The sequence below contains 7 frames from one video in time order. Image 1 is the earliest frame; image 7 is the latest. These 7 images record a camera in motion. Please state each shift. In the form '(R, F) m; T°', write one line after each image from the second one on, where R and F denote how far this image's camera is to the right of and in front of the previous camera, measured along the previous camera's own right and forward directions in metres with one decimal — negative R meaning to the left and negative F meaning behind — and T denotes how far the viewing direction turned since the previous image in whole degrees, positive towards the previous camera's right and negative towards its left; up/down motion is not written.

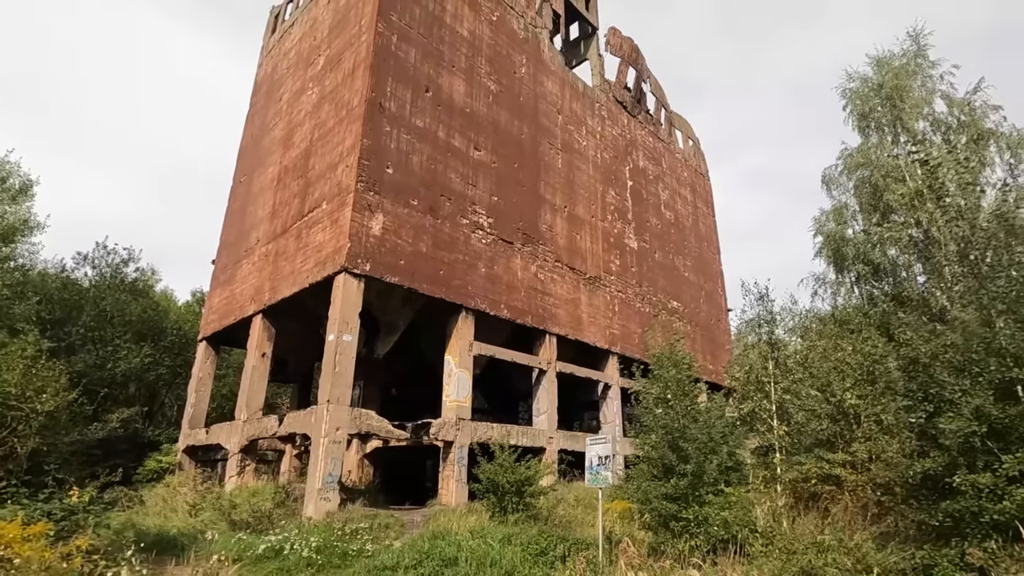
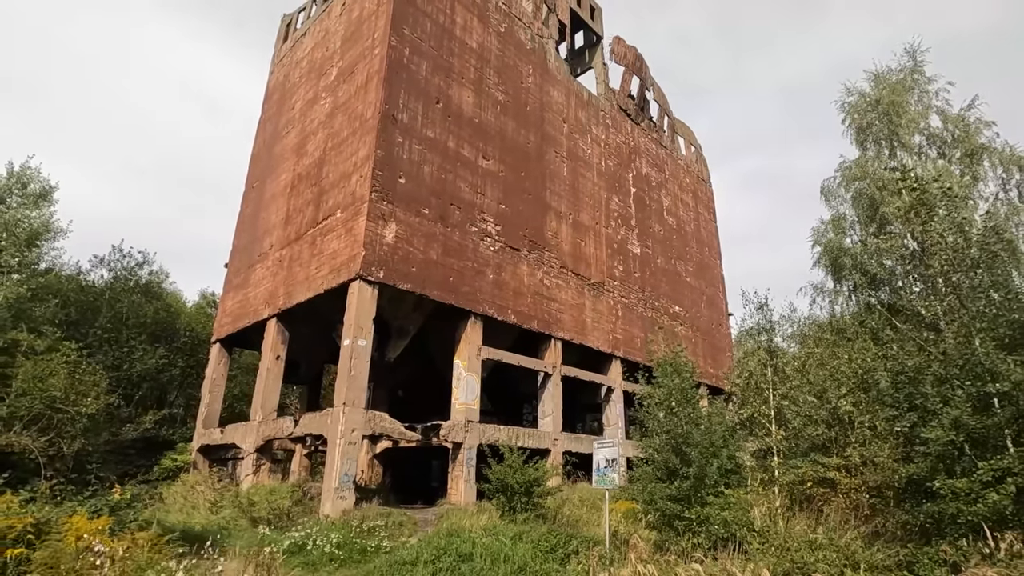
(-0.2, -0.5) m; 0°
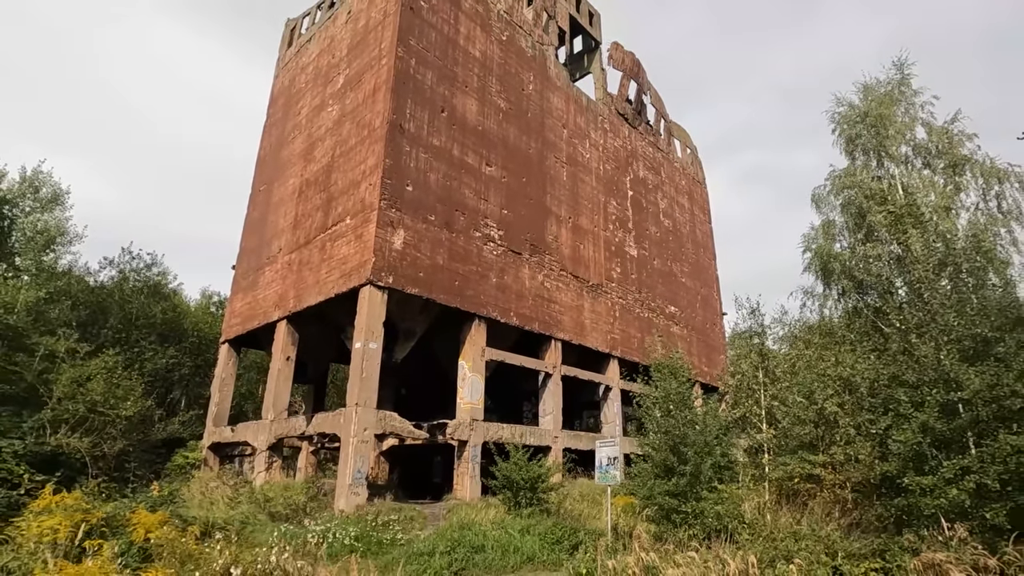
(-0.3, -0.6) m; +1°
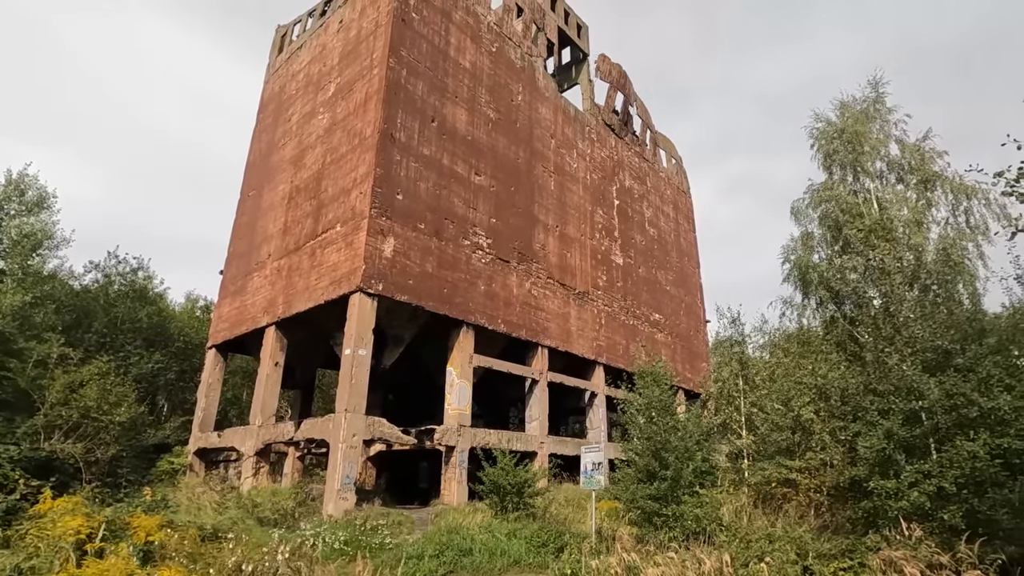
(0.0, -0.3) m; +1°
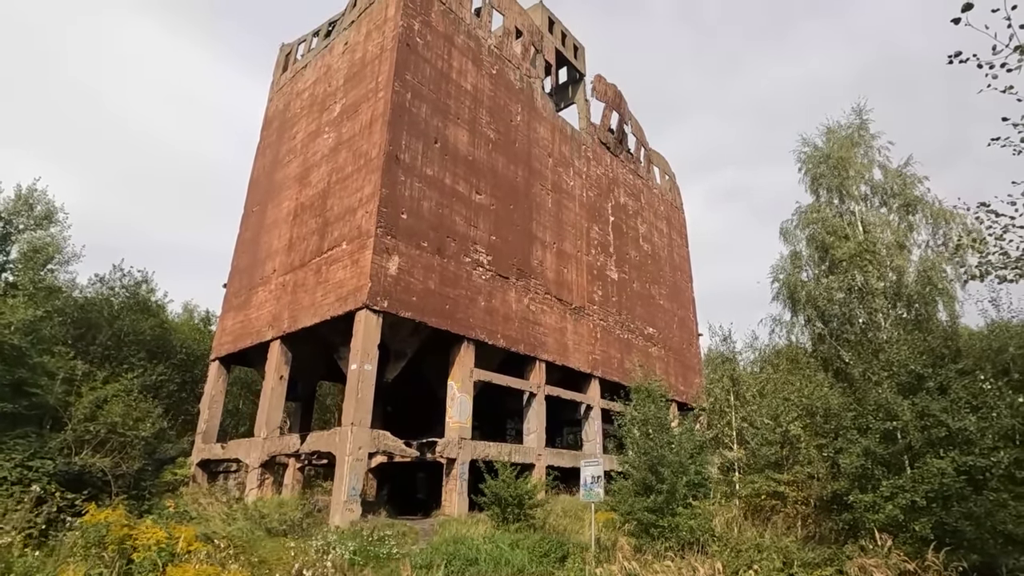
(-0.2, -0.6) m; +1°
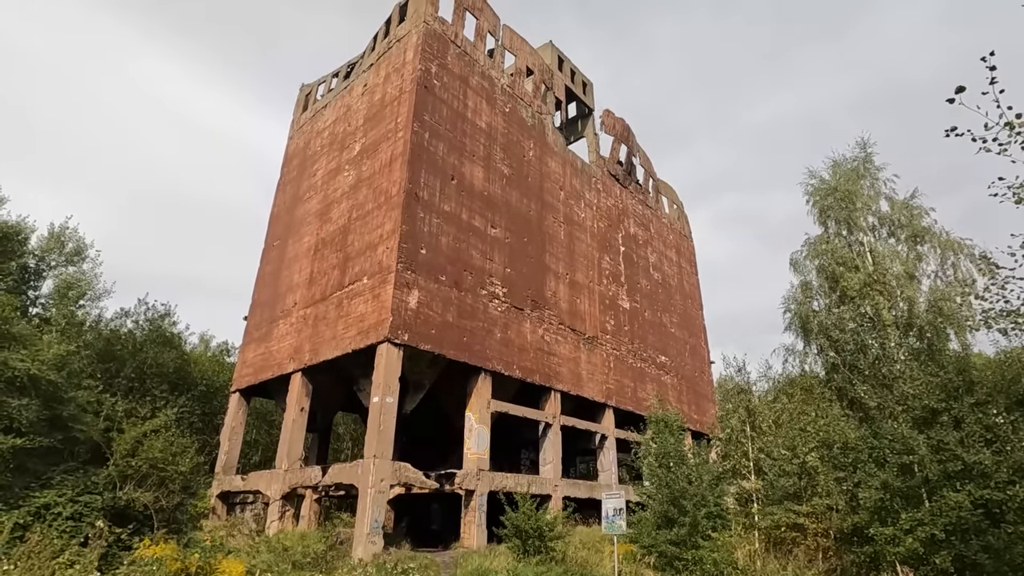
(-0.3, -0.4) m; -1°
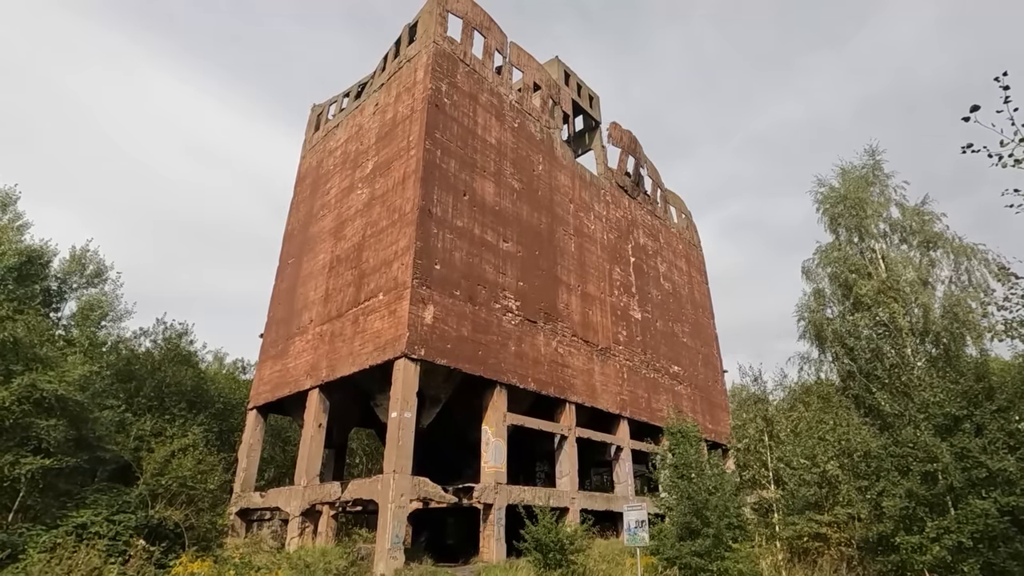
(-0.2, -0.2) m; -1°
